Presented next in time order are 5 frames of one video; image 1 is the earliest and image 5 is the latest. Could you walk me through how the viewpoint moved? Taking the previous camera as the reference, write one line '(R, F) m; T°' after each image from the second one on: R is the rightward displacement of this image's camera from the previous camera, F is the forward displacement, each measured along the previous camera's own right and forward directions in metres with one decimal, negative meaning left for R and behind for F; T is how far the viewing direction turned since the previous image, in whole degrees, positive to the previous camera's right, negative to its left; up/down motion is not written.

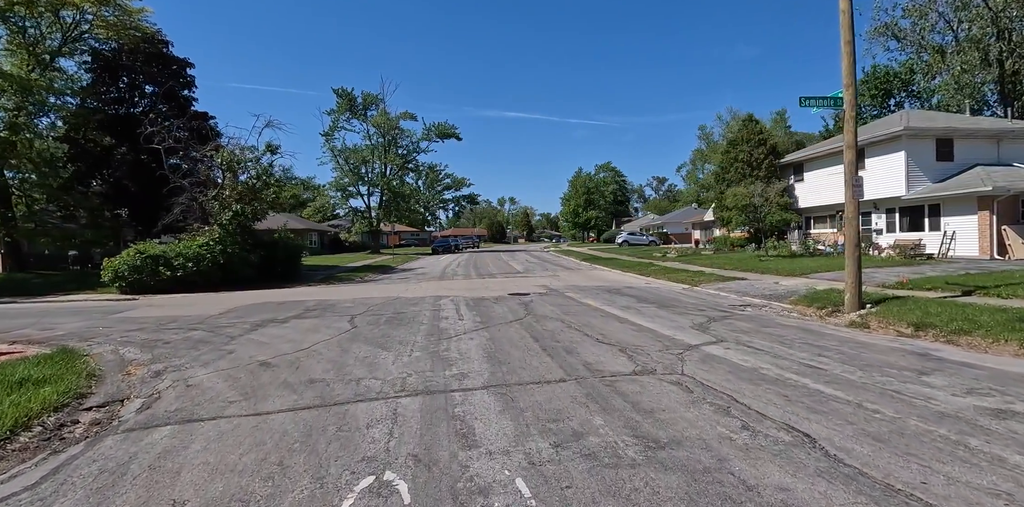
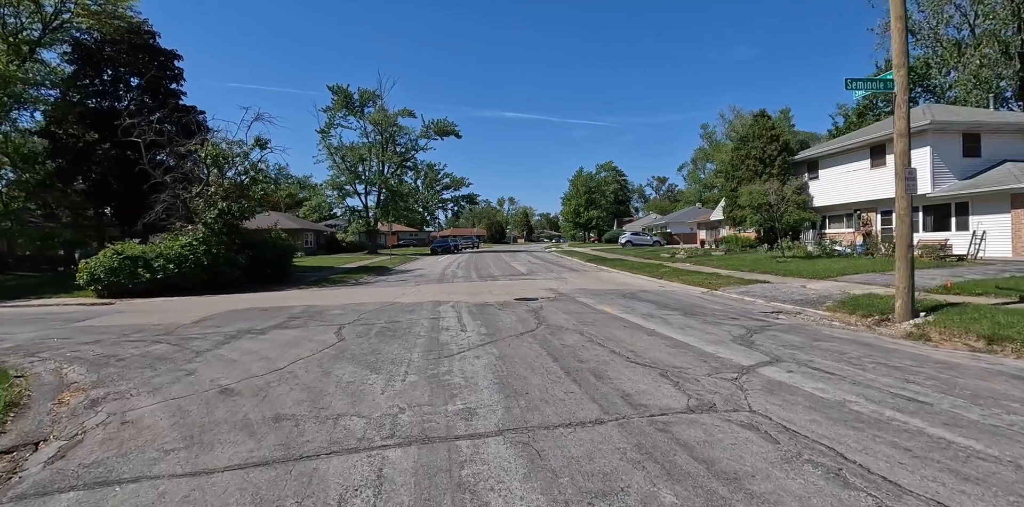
(-0.2, +1.3) m; 0°
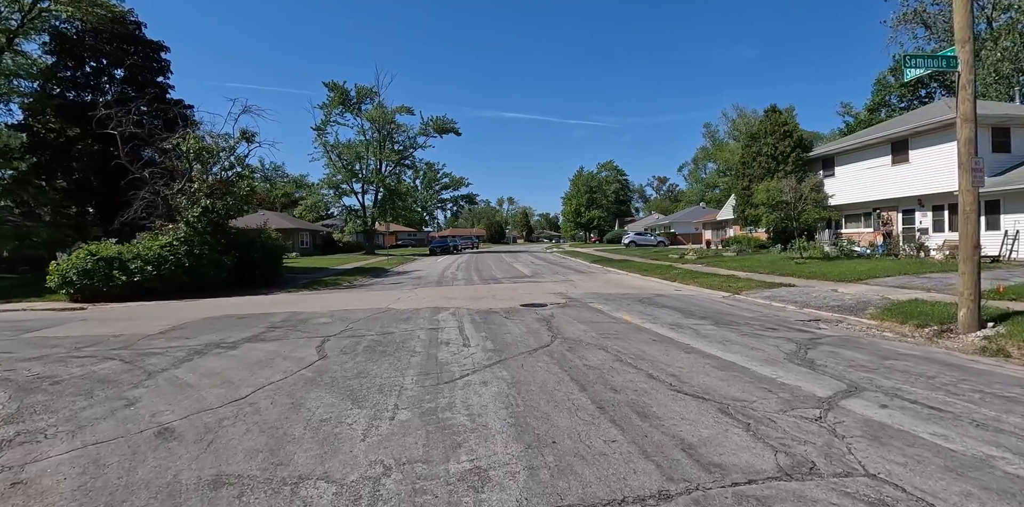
(-0.2, +1.3) m; 0°
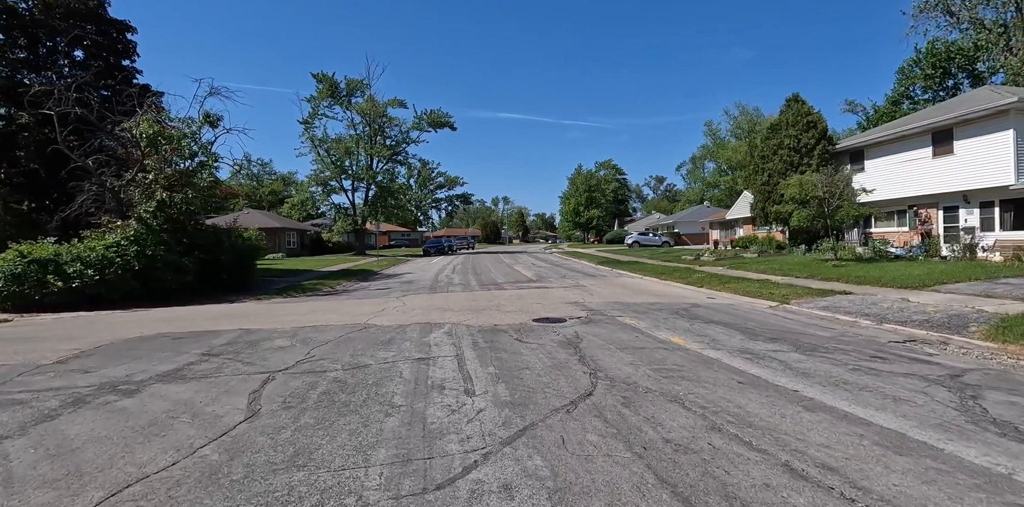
(-0.3, +2.4) m; +1°
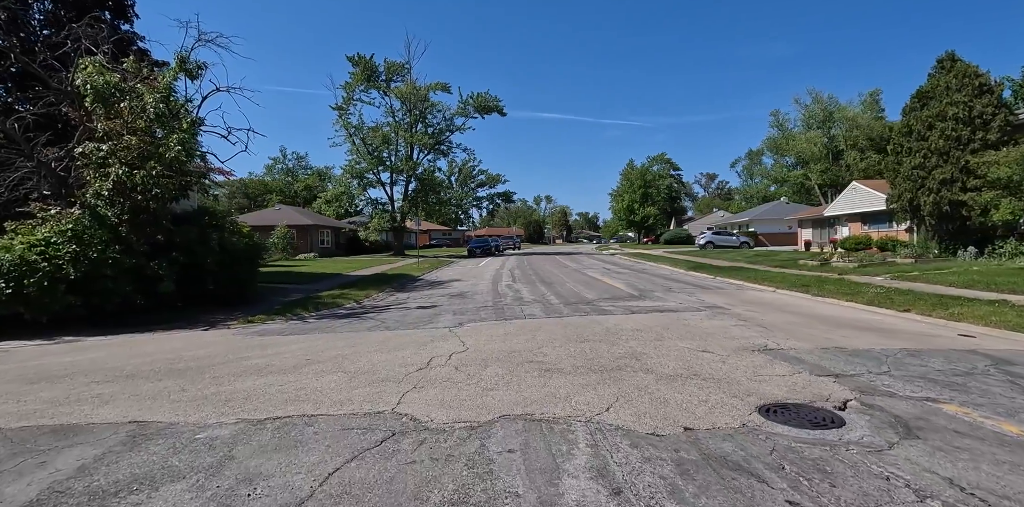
(-1.4, +5.2) m; -4°
